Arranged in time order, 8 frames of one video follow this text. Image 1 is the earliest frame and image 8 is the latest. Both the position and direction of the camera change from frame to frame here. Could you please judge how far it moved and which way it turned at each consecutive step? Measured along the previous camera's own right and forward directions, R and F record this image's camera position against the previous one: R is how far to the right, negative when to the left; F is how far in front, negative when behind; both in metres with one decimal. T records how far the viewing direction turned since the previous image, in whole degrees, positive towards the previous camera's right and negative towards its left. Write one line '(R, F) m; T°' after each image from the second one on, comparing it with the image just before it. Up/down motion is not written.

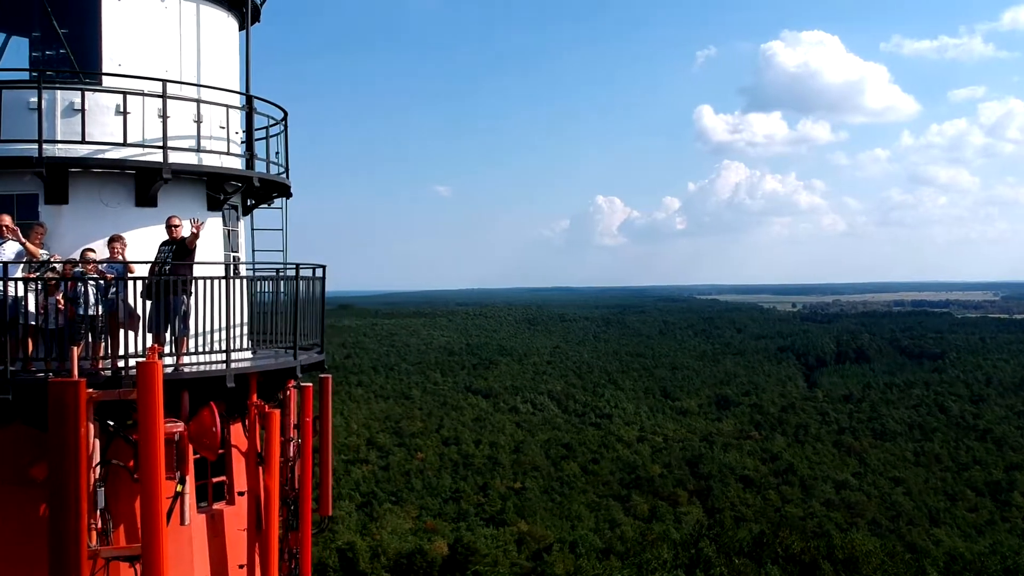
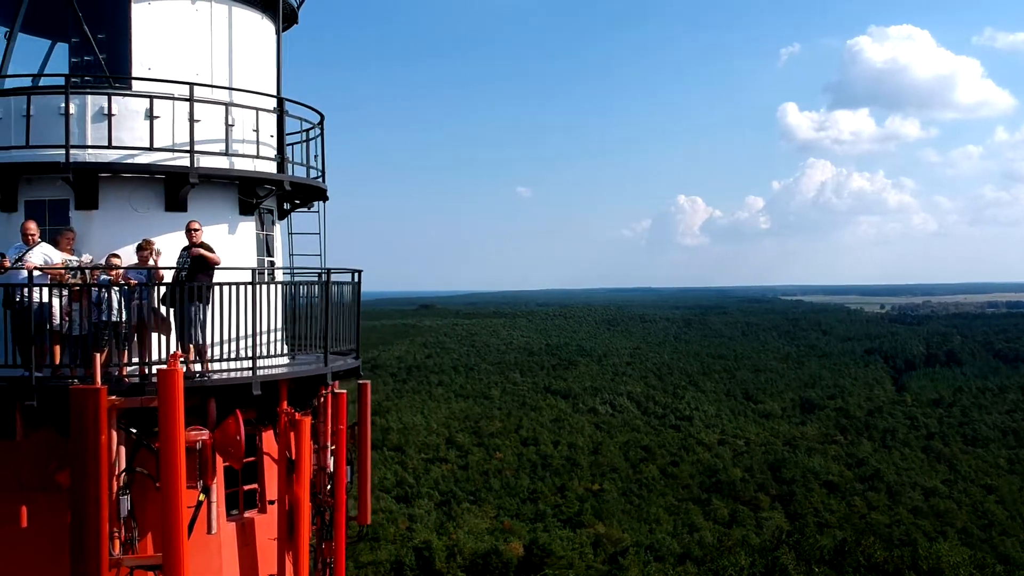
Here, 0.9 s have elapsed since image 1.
(+0.4, +0.3) m; -4°
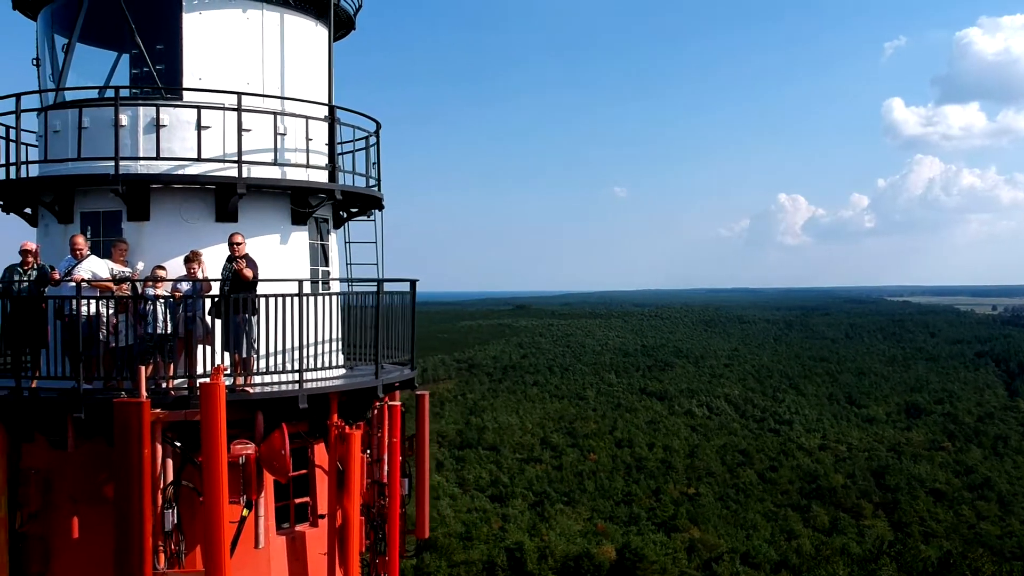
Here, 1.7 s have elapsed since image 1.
(+0.4, +0.3) m; -5°
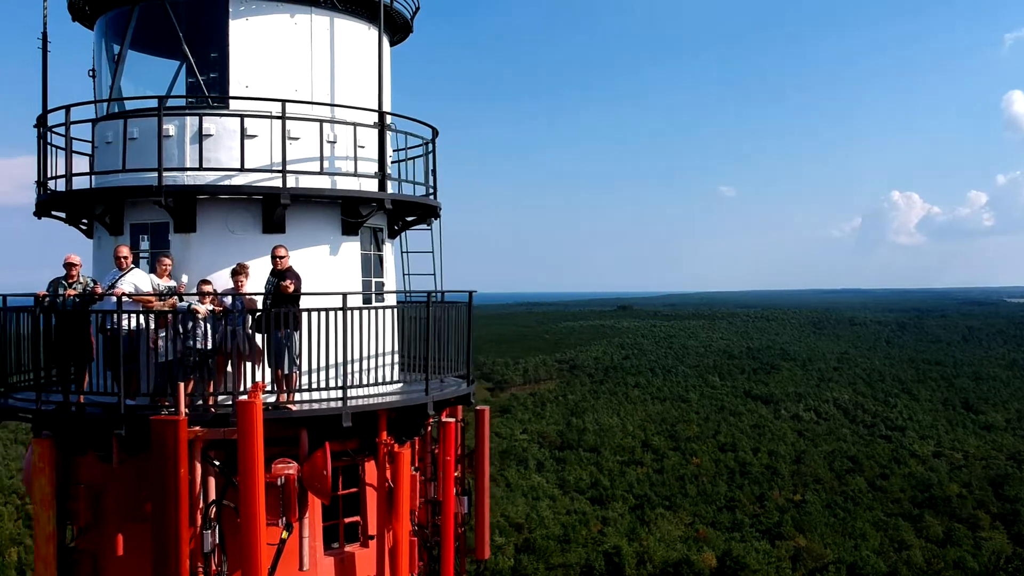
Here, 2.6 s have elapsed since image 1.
(+0.4, +0.5) m; -6°
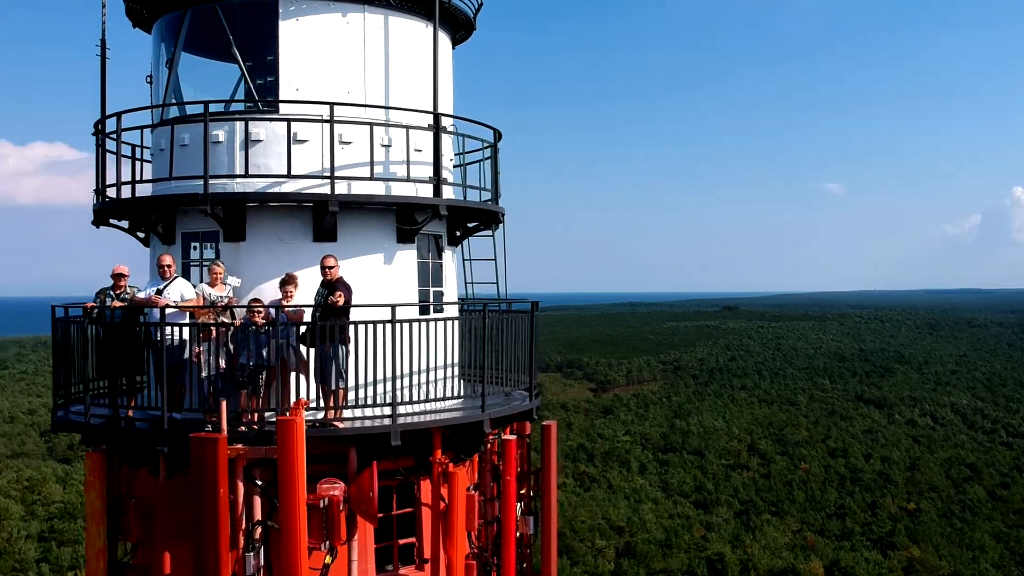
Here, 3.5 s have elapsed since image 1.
(+0.3, +0.5) m; -6°
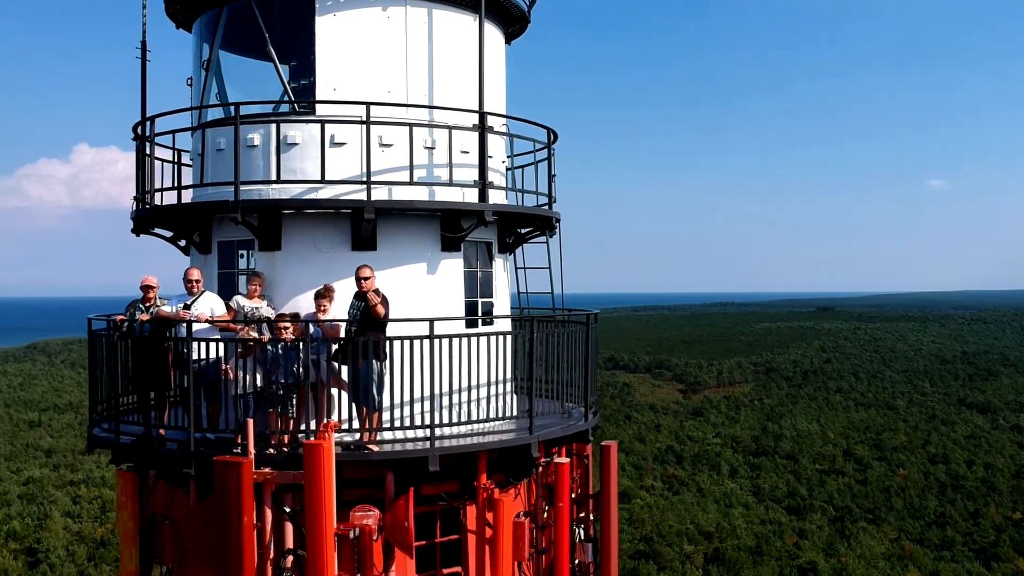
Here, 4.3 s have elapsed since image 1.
(+0.3, +0.6) m; -5°
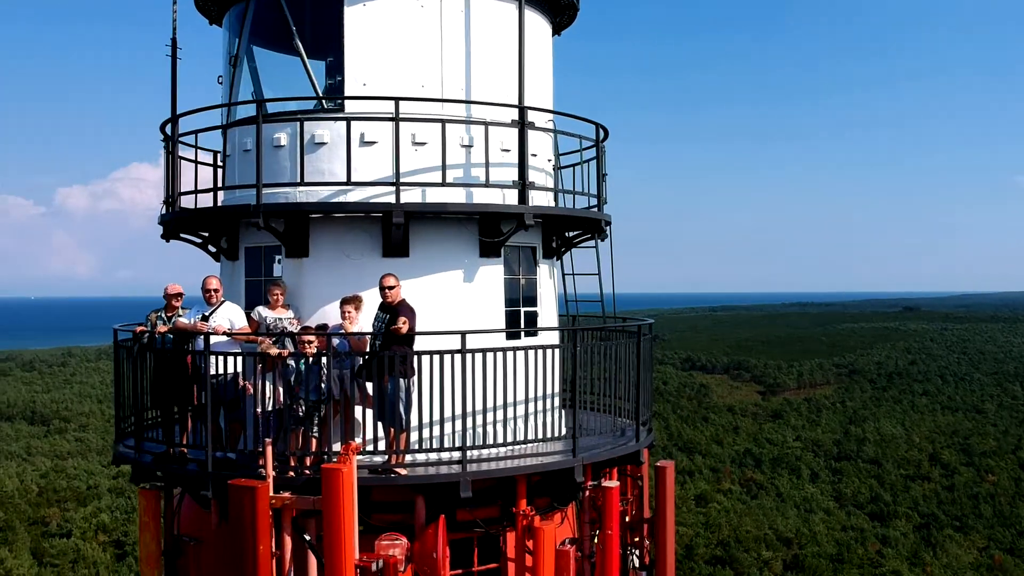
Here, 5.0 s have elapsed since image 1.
(+0.2, +0.6) m; -4°
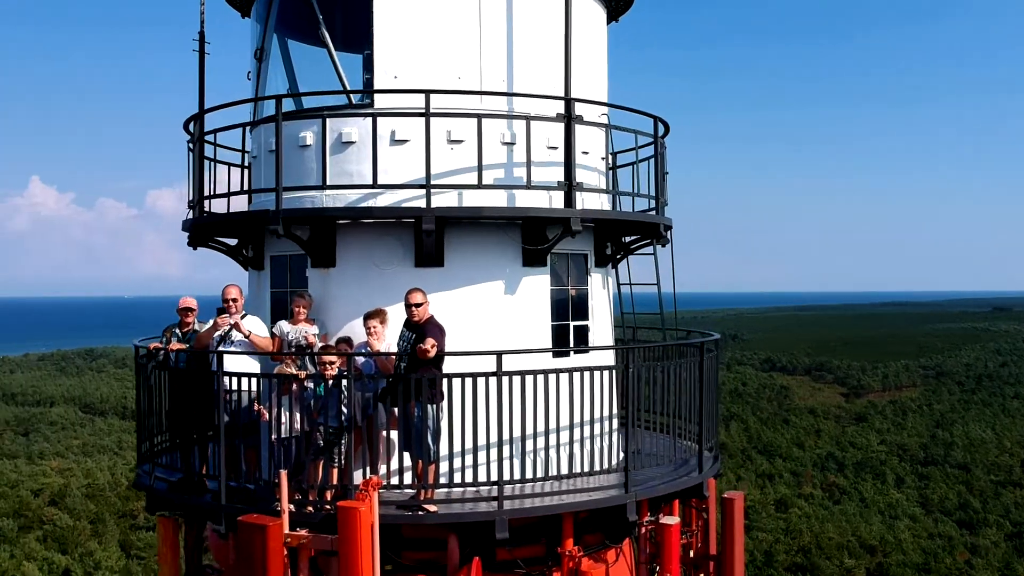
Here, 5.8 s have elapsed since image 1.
(+0.2, +0.7) m; -4°
